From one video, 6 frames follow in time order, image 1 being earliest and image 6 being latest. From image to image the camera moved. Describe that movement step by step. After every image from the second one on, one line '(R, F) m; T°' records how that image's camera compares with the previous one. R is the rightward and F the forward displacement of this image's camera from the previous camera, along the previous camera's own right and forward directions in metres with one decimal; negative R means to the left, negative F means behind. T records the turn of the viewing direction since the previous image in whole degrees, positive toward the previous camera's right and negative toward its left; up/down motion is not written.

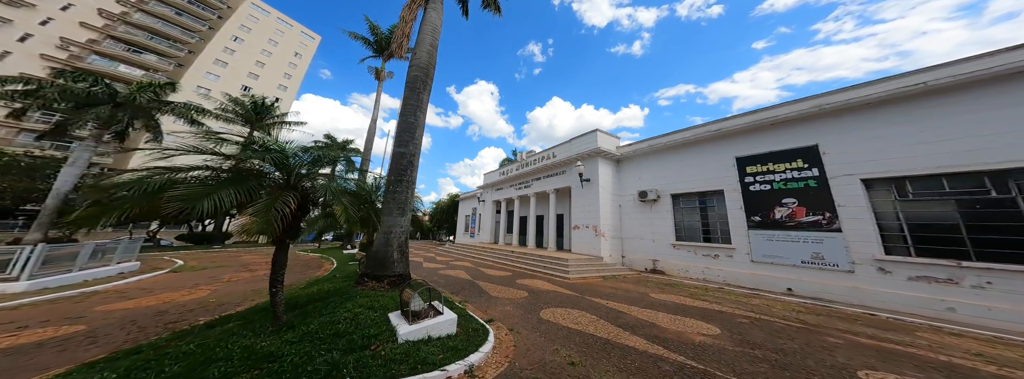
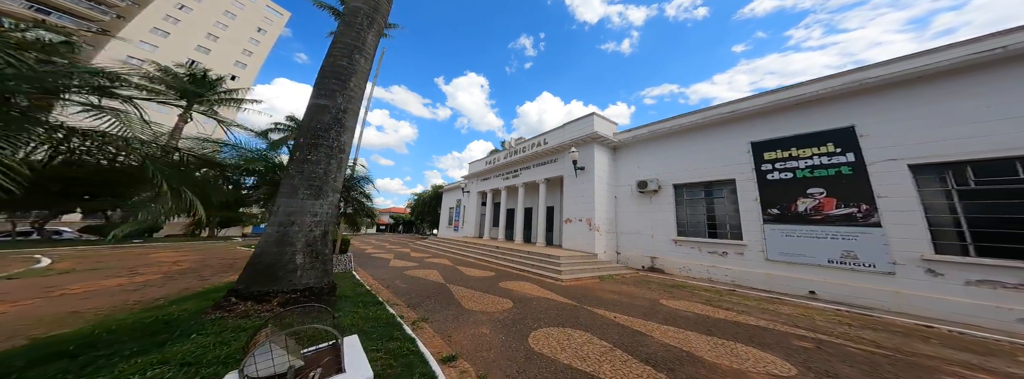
(+0.1, +1.5) m; +3°
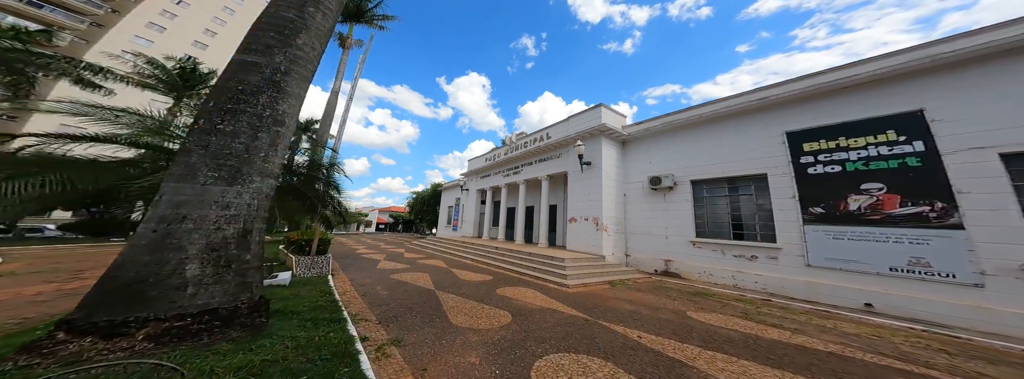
(0.0, +0.9) m; 0°
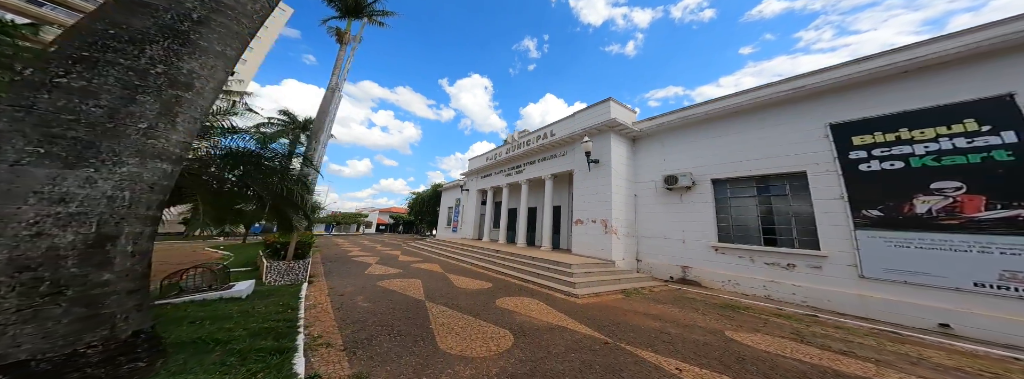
(0.0, +0.8) m; 0°
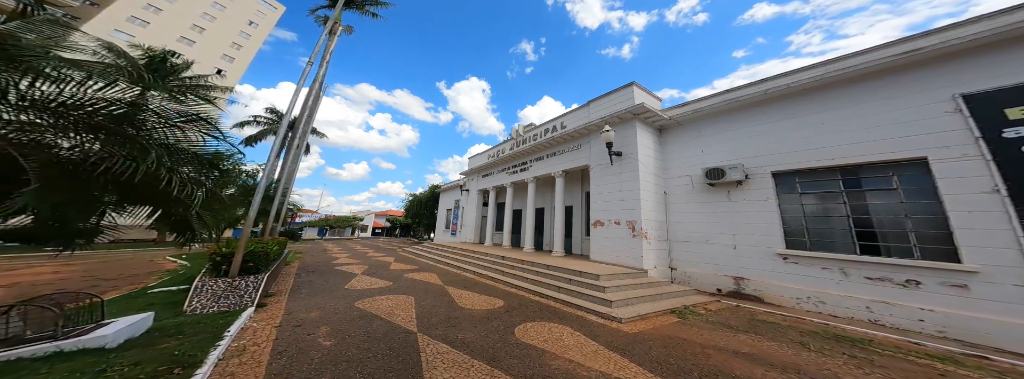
(-0.5, +1.5) m; 0°
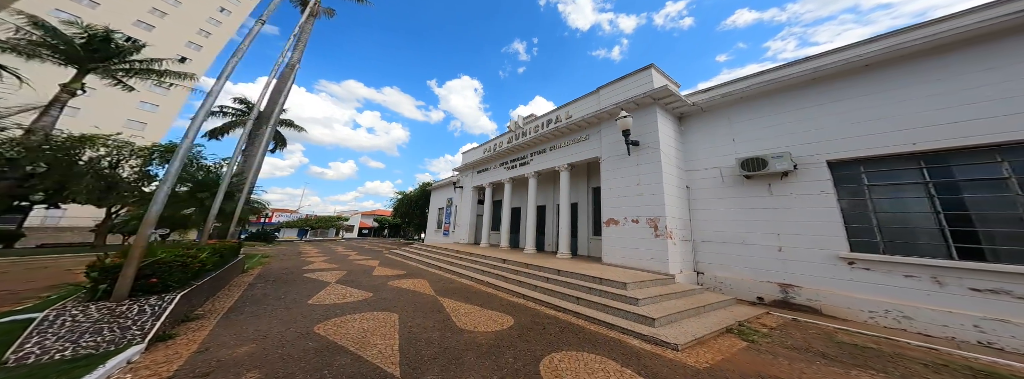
(-0.4, +1.3) m; +2°
